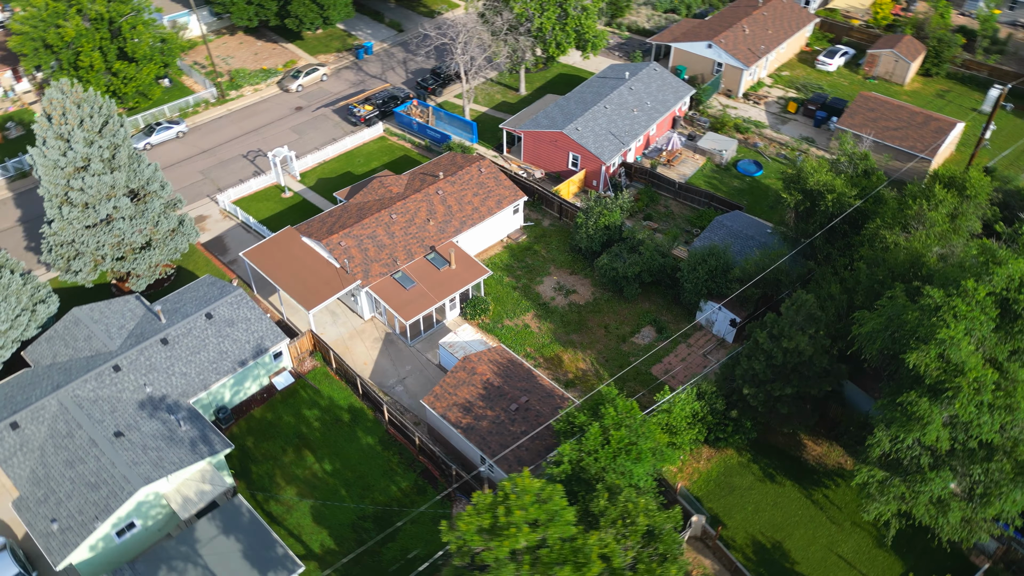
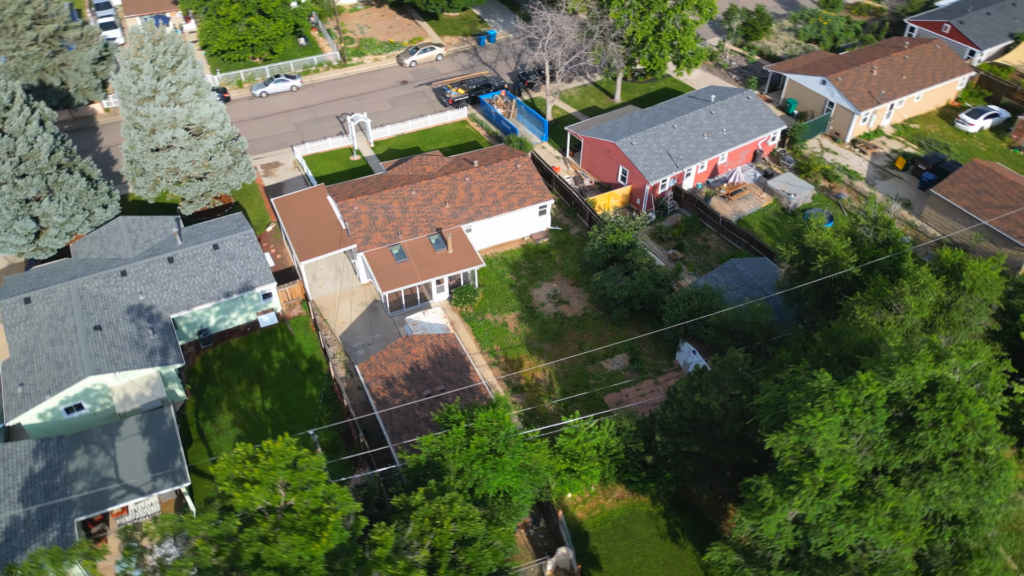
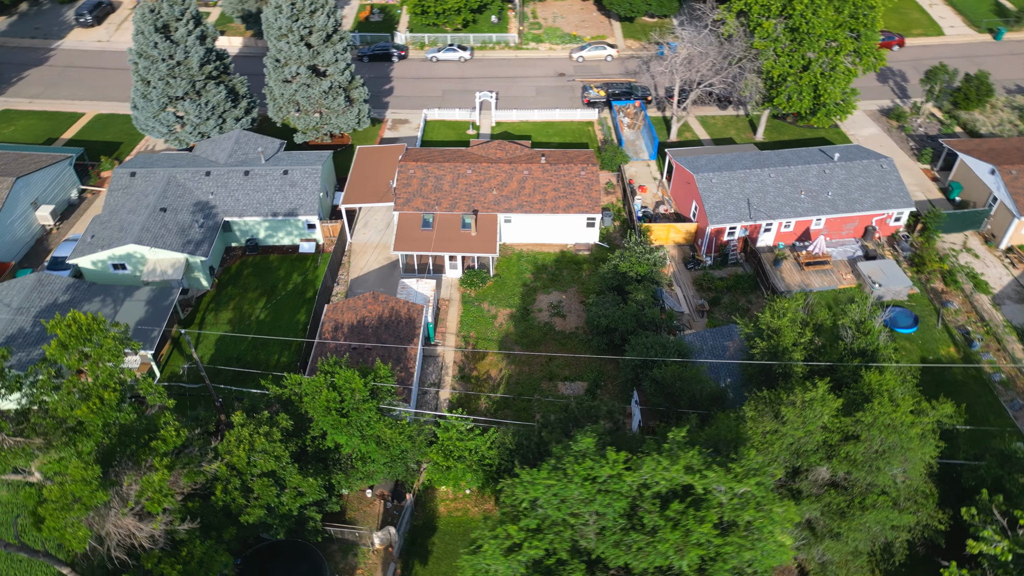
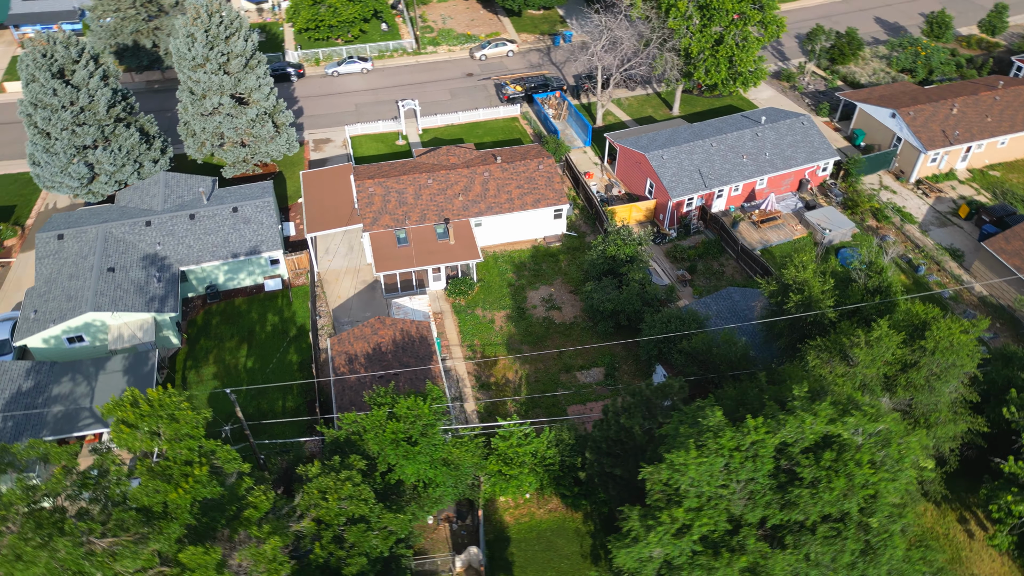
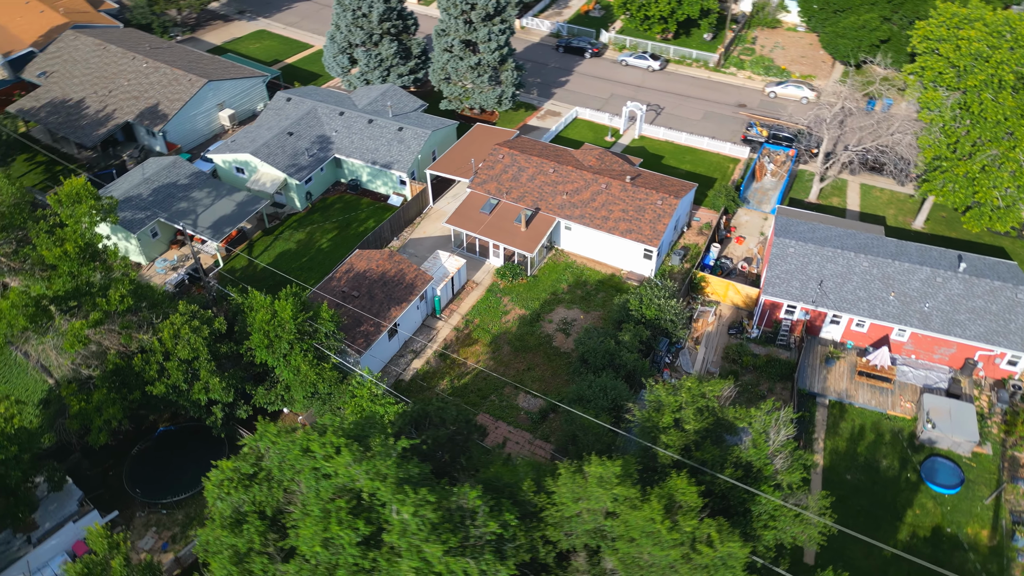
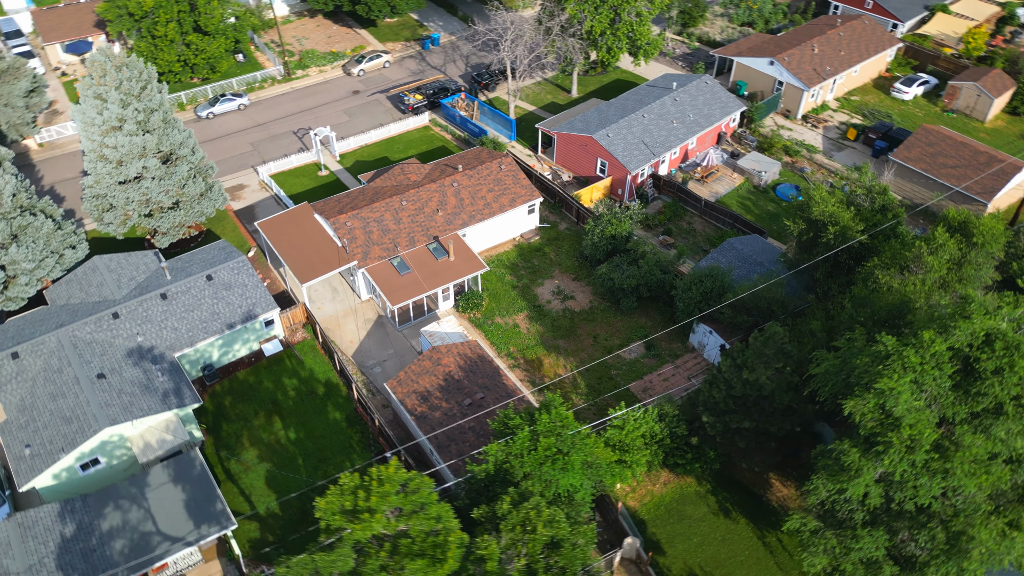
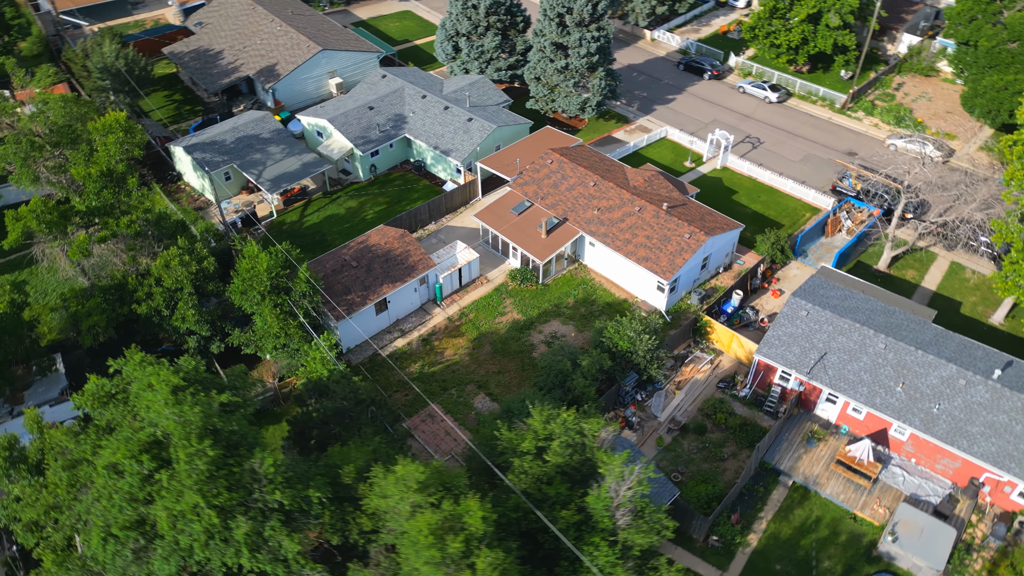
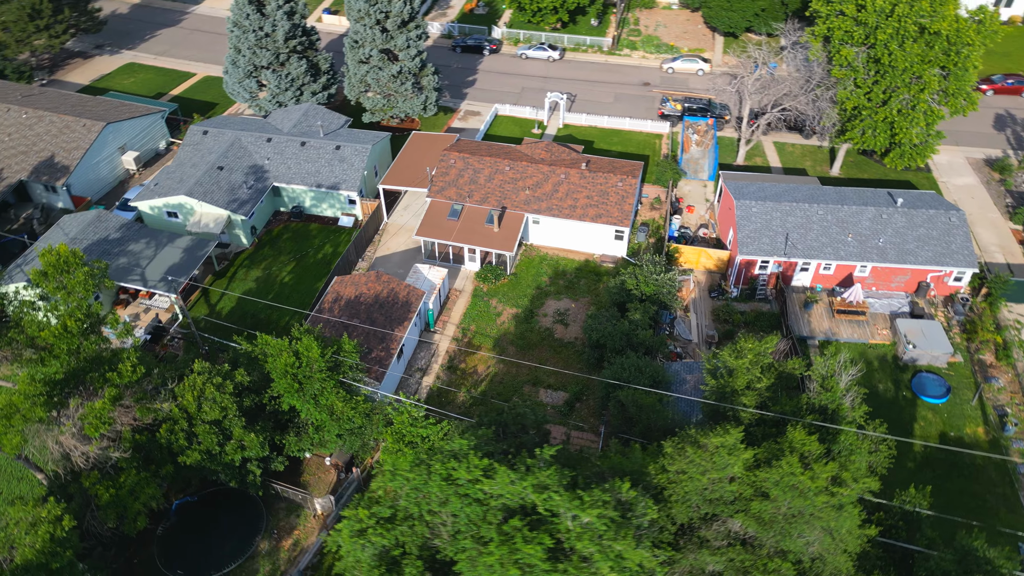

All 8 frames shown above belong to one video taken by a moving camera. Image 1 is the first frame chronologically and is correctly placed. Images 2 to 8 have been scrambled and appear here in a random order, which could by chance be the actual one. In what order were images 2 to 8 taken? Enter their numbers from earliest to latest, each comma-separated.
6, 2, 4, 3, 8, 5, 7
